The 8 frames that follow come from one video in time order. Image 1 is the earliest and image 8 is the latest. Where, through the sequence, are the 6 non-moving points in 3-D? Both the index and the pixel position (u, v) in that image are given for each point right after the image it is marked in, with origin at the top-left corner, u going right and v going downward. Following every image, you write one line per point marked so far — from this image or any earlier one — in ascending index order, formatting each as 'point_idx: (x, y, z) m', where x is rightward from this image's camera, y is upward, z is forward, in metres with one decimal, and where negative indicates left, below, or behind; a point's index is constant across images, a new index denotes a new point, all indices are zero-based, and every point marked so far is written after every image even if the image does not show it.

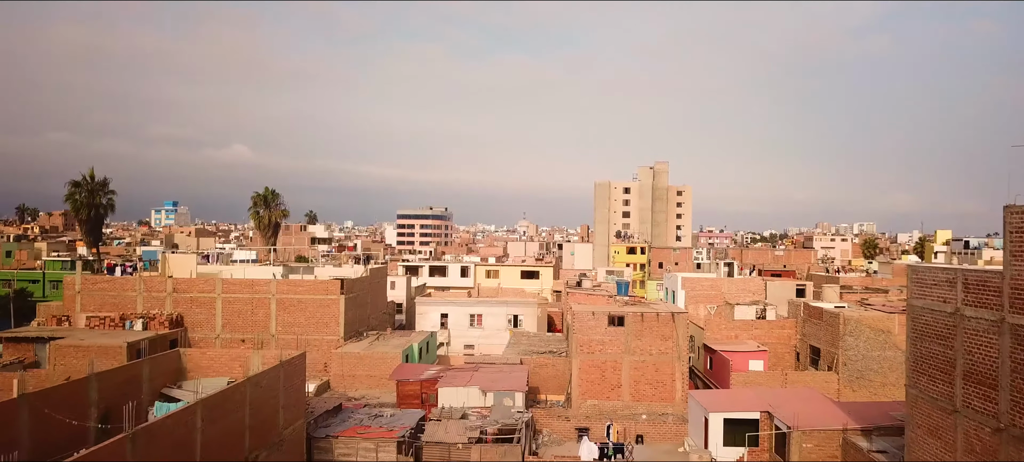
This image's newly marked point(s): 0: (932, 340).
0: (+8.2, -2.1, +12.3) m
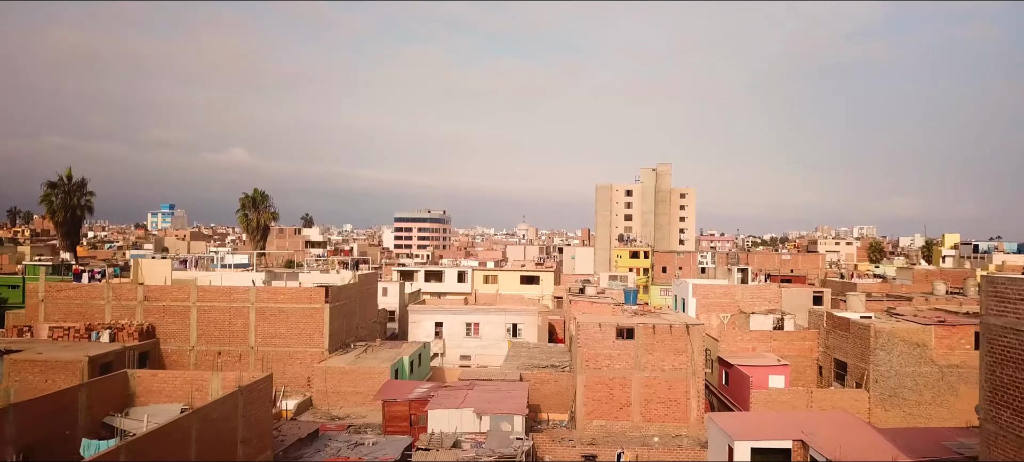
0: (+8.2, -2.2, +10.2) m
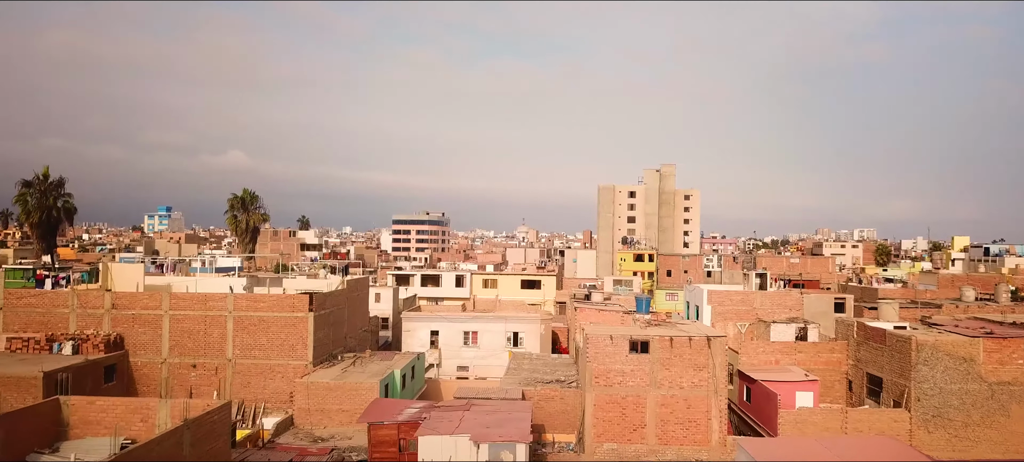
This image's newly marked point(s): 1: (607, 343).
0: (+8.2, -2.2, +8.0) m
1: (+3.0, -3.5, +19.8) m
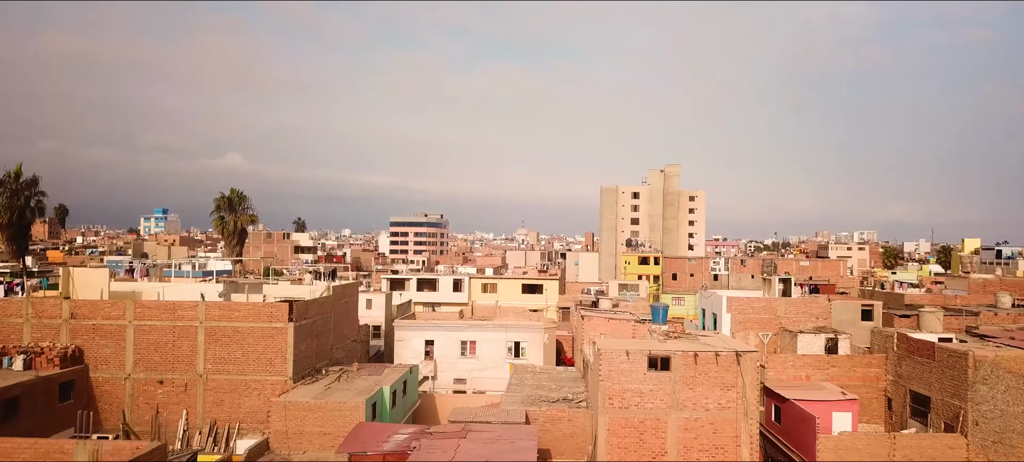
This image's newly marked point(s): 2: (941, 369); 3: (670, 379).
0: (+8.3, -2.2, +5.7) m
1: (+3.1, -3.6, +17.4) m
2: (+12.6, -4.1, +18.6) m
3: (+4.3, -4.1, +17.3) m
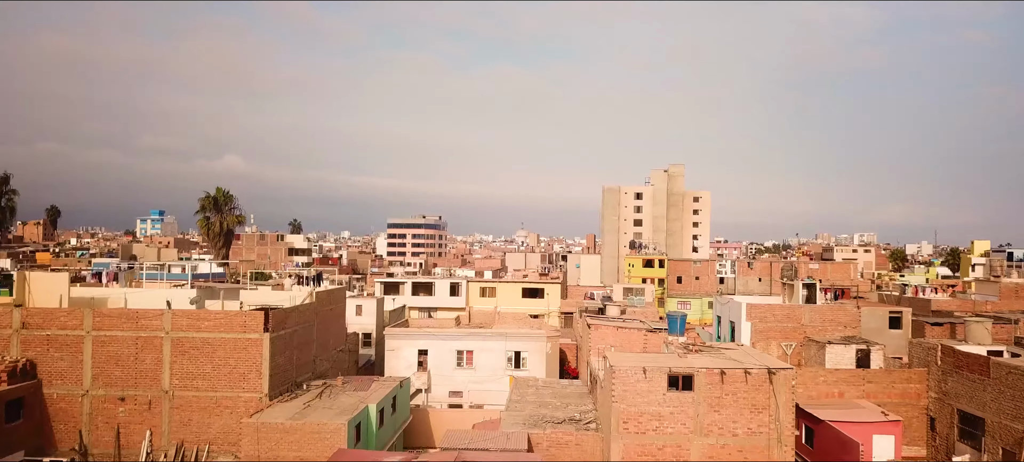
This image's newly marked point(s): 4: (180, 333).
0: (+8.3, -2.1, +3.5) m
1: (+3.1, -3.6, +15.3) m
2: (+12.7, -4.1, +16.4) m
3: (+4.4, -4.1, +15.1) m
4: (-10.3, -3.2, +19.6) m
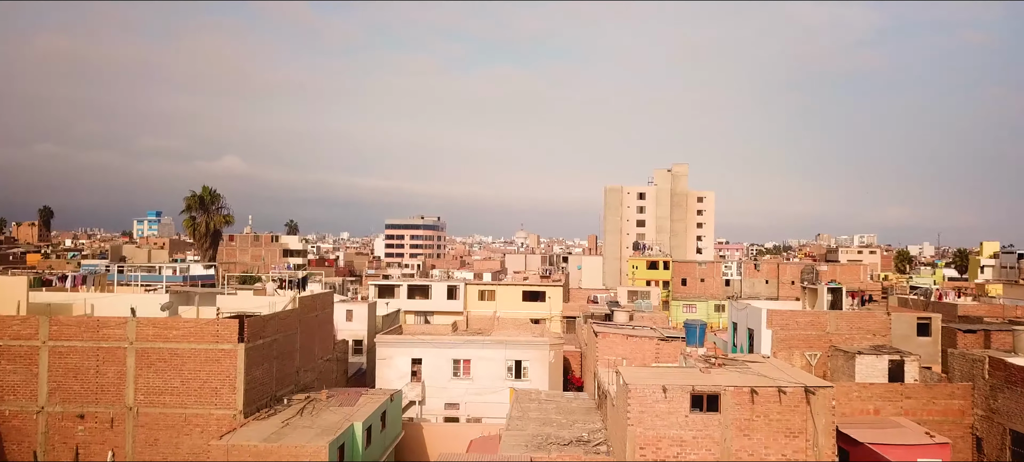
0: (+8.4, -2.1, +1.7) m
1: (+3.1, -3.5, +13.4) m
2: (+12.7, -4.1, +14.6) m
3: (+4.4, -4.0, +13.2) m
4: (-10.3, -3.1, +17.7) m
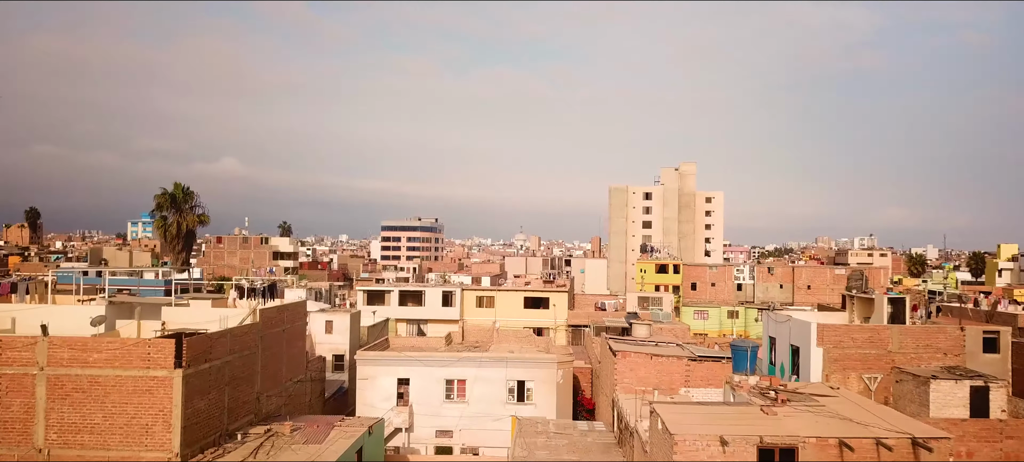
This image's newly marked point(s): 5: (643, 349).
0: (+8.5, -2.0, -1.8) m
1: (+3.2, -3.5, +9.9) m
2: (+12.8, -4.0, +11.1) m
3: (+4.5, -4.0, +9.8) m
4: (-10.2, -3.1, +14.2) m
5: (+4.0, -3.6, +18.9) m
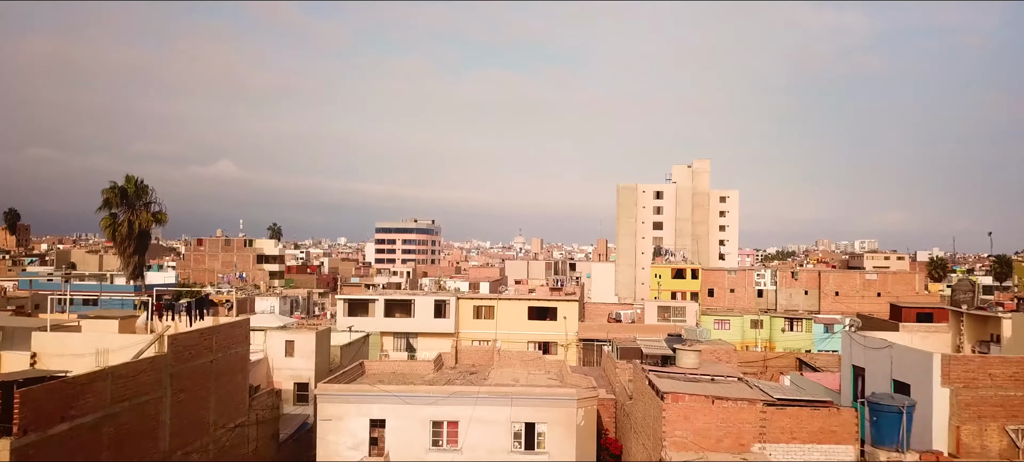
0: (+8.7, -1.8, -6.8) m
1: (+3.4, -3.4, +4.9) m
2: (+13.0, -3.9, +6.1) m
3: (+4.7, -3.9, +4.7) m
4: (-10.0, -3.0, +9.2) m
5: (+4.2, -3.5, +13.8) m
